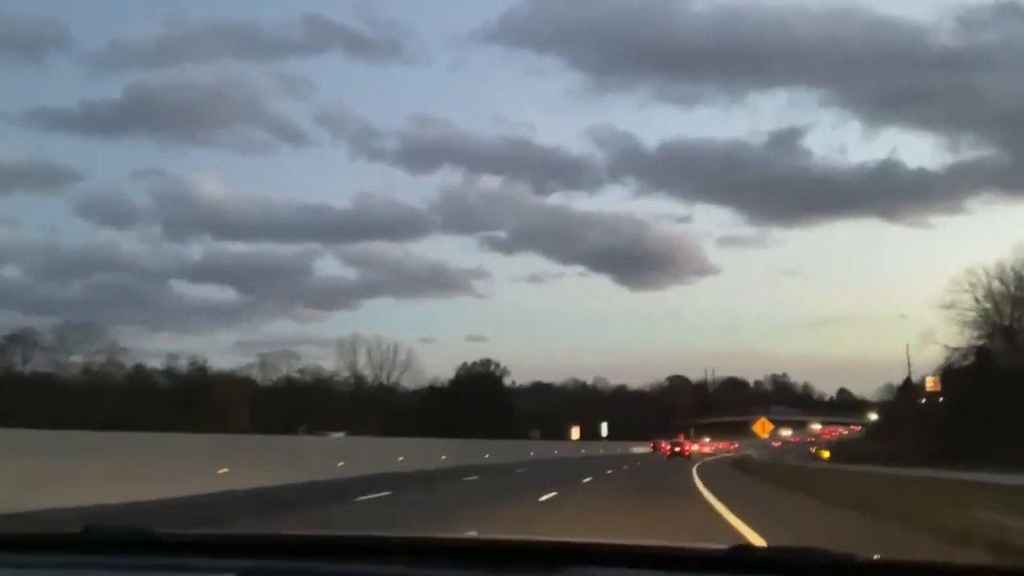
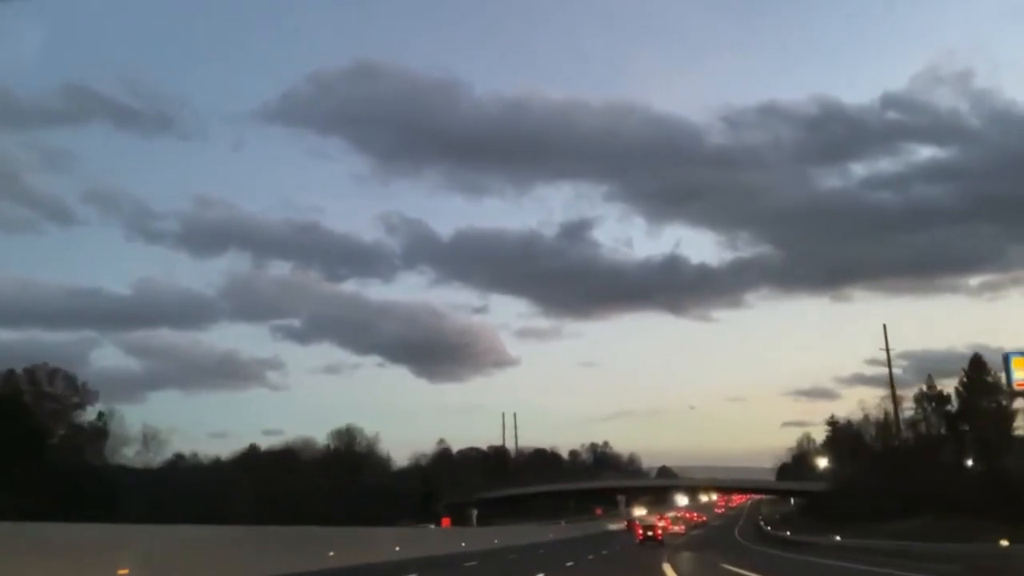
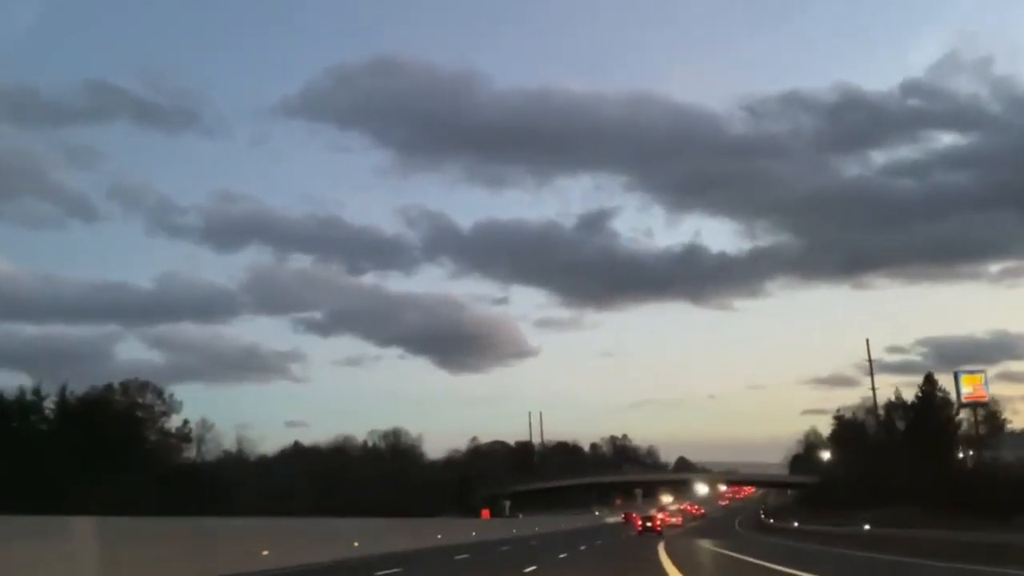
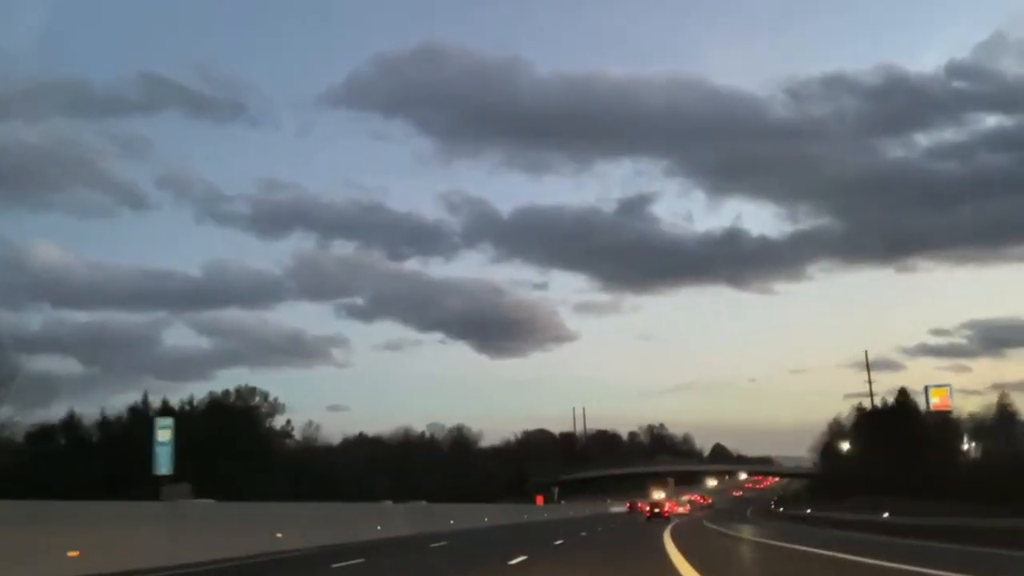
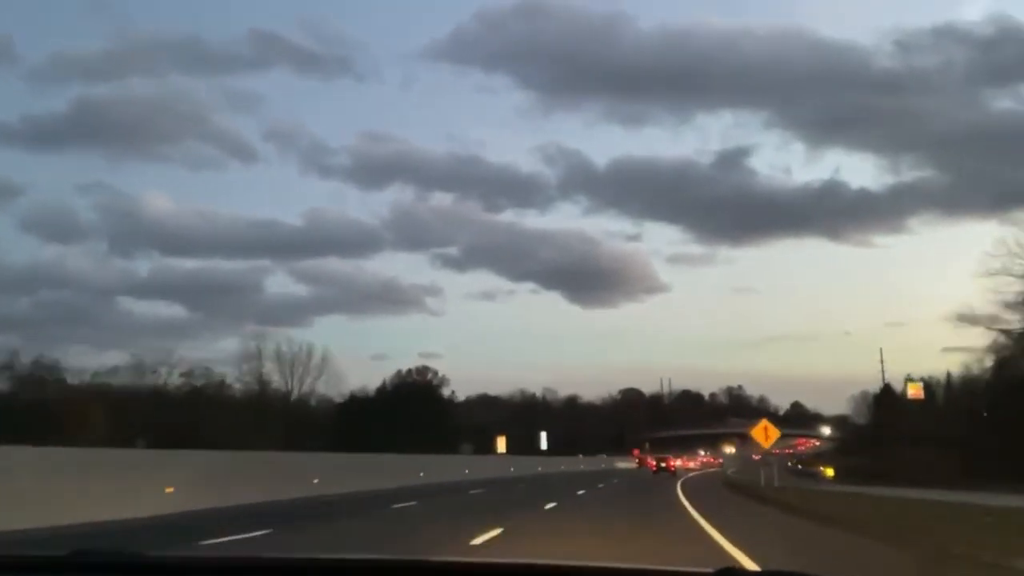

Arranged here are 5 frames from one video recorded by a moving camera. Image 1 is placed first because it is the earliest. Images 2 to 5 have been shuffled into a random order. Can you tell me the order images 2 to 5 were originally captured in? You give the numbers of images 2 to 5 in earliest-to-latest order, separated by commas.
5, 4, 3, 2
